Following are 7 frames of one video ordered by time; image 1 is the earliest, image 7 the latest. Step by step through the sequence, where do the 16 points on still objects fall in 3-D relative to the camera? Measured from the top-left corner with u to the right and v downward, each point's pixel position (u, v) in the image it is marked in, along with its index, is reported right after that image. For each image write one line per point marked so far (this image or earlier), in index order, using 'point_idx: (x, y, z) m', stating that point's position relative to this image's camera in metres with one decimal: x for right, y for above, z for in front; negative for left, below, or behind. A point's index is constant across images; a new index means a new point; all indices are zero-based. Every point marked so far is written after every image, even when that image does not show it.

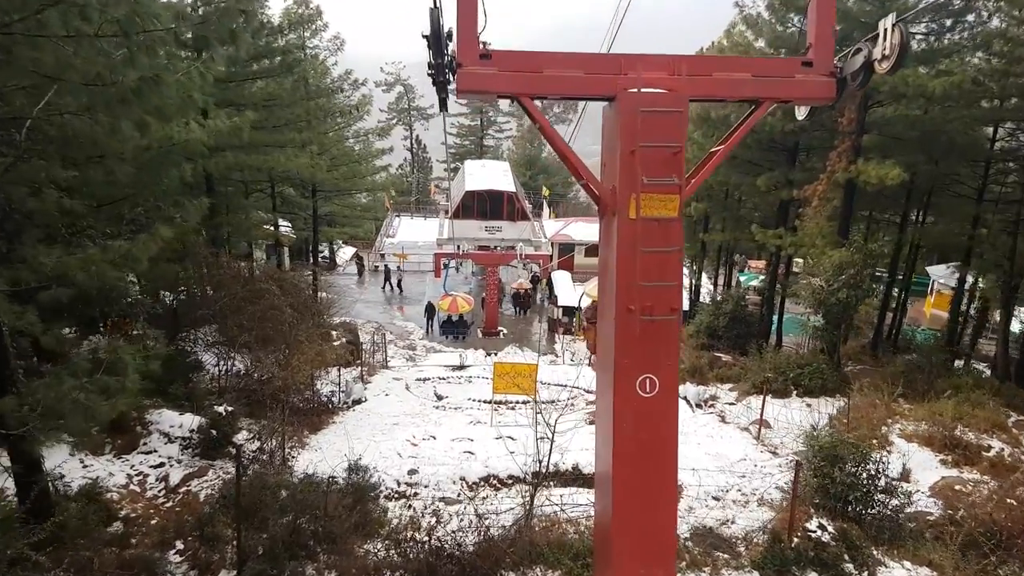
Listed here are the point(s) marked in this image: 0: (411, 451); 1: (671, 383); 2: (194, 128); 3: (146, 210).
0: (-1.3, -2.0, +9.0) m
1: (+0.9, -0.6, +4.3) m
2: (-4.1, +2.1, +9.4) m
3: (-4.4, +1.0, +8.8) m
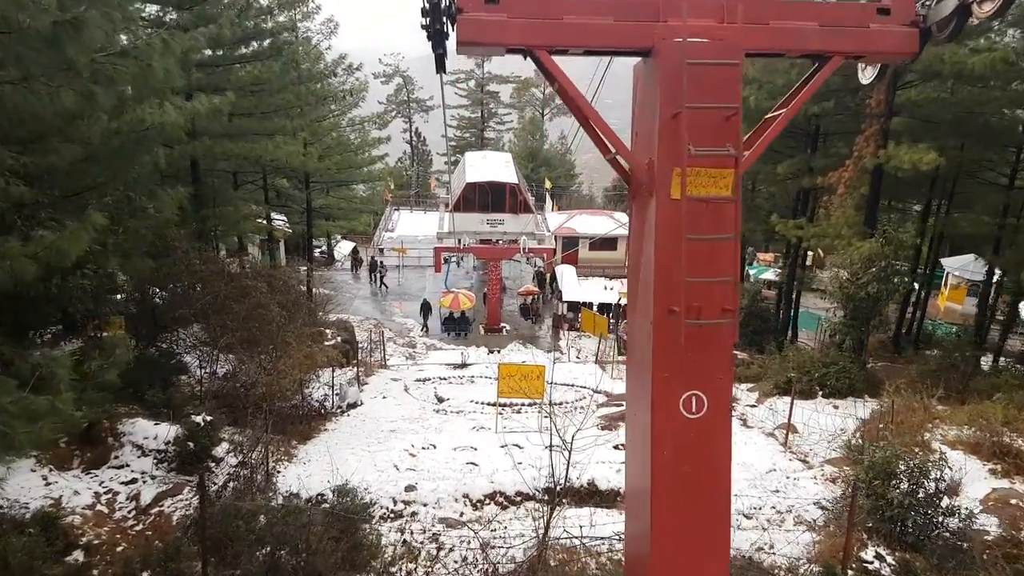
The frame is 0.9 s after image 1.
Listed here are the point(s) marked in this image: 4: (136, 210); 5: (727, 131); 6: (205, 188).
0: (-1.2, -2.0, +8.2) m
1: (+1.0, -0.6, +3.5) m
2: (-4.1, +2.1, +8.6) m
3: (-4.4, +1.0, +8.0) m
4: (-4.3, +0.9, +8.3) m
5: (+1.0, +0.7, +3.3) m
6: (-5.6, +1.8, +13.2) m
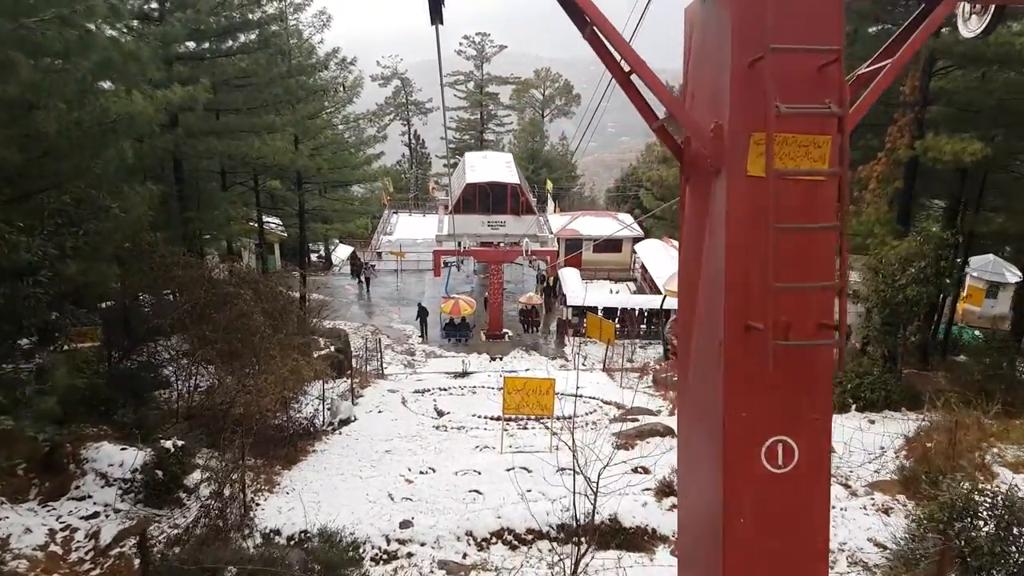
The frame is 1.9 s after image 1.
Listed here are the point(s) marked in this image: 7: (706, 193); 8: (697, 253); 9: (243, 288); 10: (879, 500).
0: (-1.1, -2.1, +7.3) m
1: (+1.1, -0.6, +2.6) m
2: (-4.0, +2.0, +7.7) m
3: (-4.3, +0.9, +7.1) m
4: (-4.2, +0.8, +7.4) m
5: (+1.1, +0.7, +2.5) m
6: (-5.5, +1.7, +12.3) m
7: (+0.7, +0.4, +2.7) m
8: (+0.7, +0.1, +2.8) m
9: (-3.5, 0.0, +9.3) m
10: (+3.6, -2.1, +7.1) m
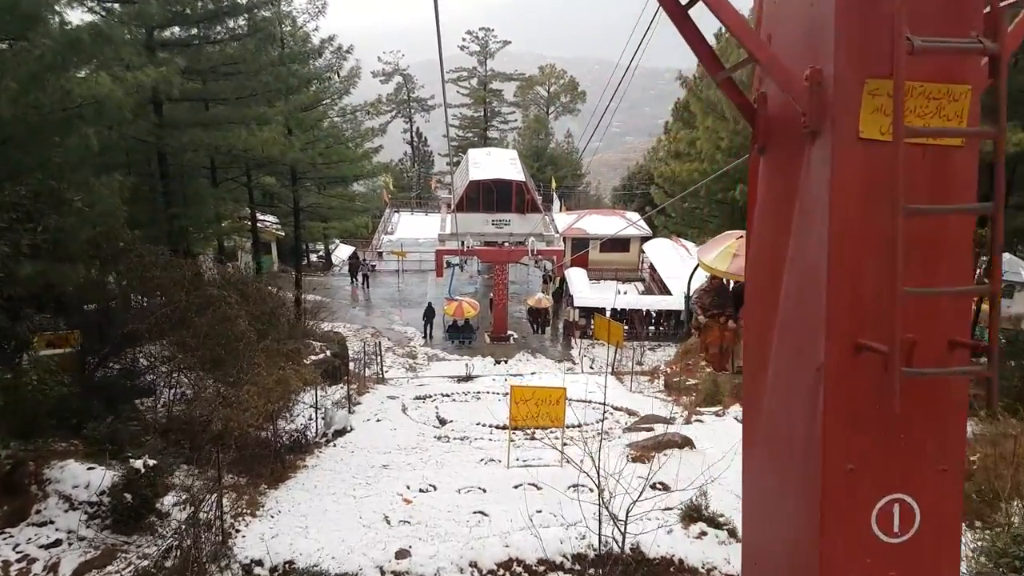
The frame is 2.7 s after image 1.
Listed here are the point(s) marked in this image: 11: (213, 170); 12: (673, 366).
0: (-1.0, -2.1, +6.6) m
1: (+1.1, -0.6, +1.9) m
2: (-3.9, +2.0, +7.0) m
3: (-4.2, +0.9, +6.4) m
4: (-4.2, +0.8, +6.7) m
5: (+1.1, +0.7, +1.8) m
6: (-5.4, +1.7, +11.7) m
7: (+0.8, +0.3, +2.0) m
8: (+0.8, +0.1, +2.1) m
9: (-3.4, 0.0, +8.6) m
10: (+3.7, -2.1, +6.4) m
11: (-5.7, +2.3, +13.9) m
12: (+3.6, -1.7, +16.1) m
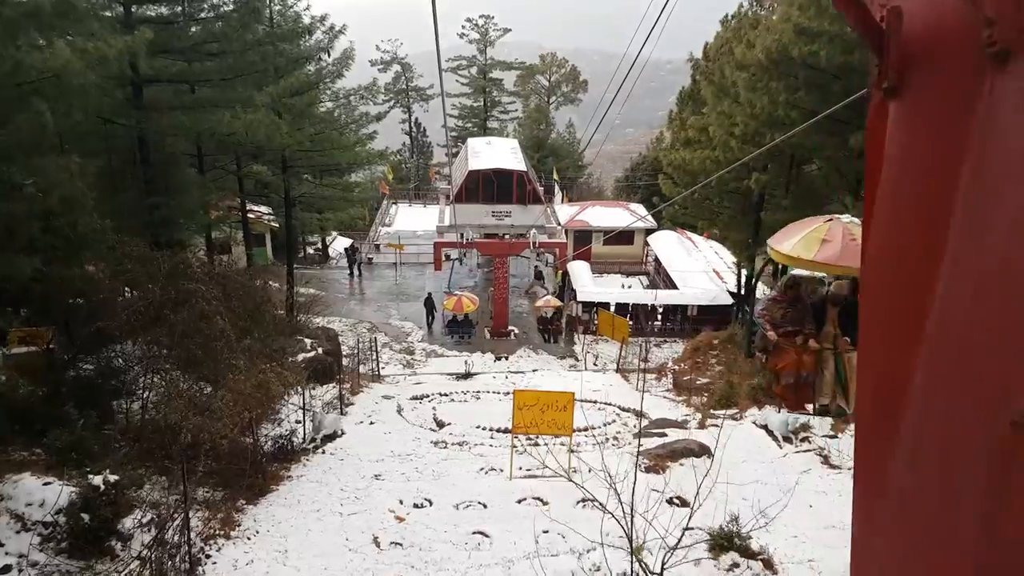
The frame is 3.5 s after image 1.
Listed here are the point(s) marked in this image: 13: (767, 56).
0: (-1.0, -2.0, +6.0) m
1: (+1.2, -0.6, +1.3) m
2: (-3.9, +2.1, +6.3) m
3: (-4.2, +0.9, +5.8) m
4: (-4.1, +0.8, +6.0) m
5: (+1.2, +0.7, +1.1) m
6: (-5.4, +1.8, +11.0) m
7: (+0.8, +0.3, +1.3) m
8: (+0.8, +0.1, +1.5) m
9: (-3.4, 0.0, +7.9) m
10: (+3.7, -2.1, +5.8) m
11: (-5.7, +2.4, +13.2) m
12: (+3.6, -1.6, +15.4) m
13: (+4.0, +3.6, +11.4) m
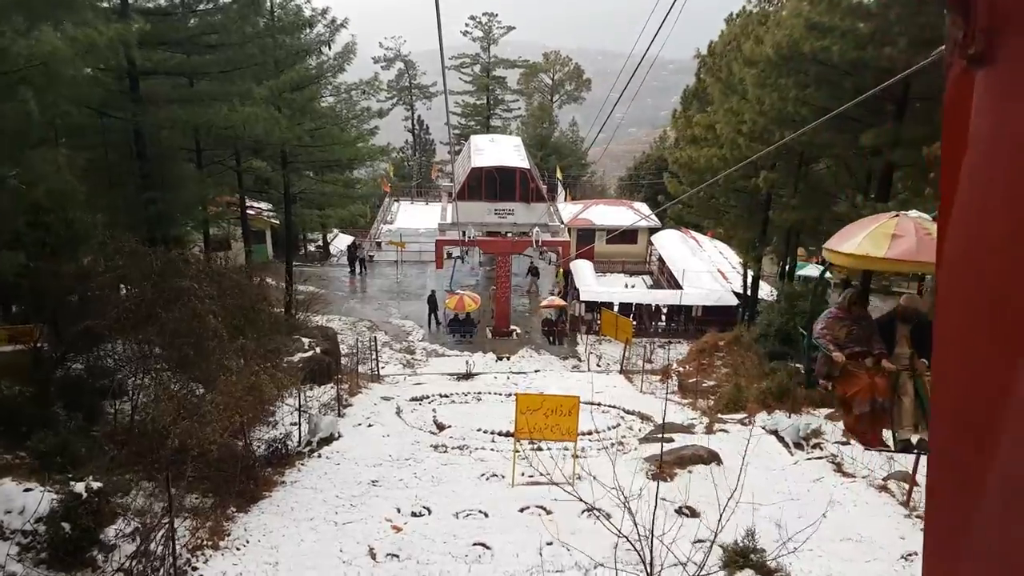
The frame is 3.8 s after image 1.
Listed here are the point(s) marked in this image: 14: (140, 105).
0: (-0.9, -2.0, +5.7) m
1: (+1.2, -0.6, +1.0) m
2: (-3.8, +2.1, +6.1) m
3: (-4.2, +0.9, +5.5) m
4: (-4.1, +0.9, +5.8) m
5: (+1.2, +0.7, +0.8) m
6: (-5.4, +1.8, +10.7) m
7: (+0.8, +0.3, +1.0) m
8: (+0.8, +0.1, +1.2) m
9: (-3.3, +0.1, +7.7) m
10: (+3.7, -2.1, +5.5) m
11: (-5.6, +2.4, +12.9) m
12: (+3.6, -1.6, +15.2) m
13: (+4.1, +3.6, +11.1) m
14: (-5.2, +2.5, +10.0) m
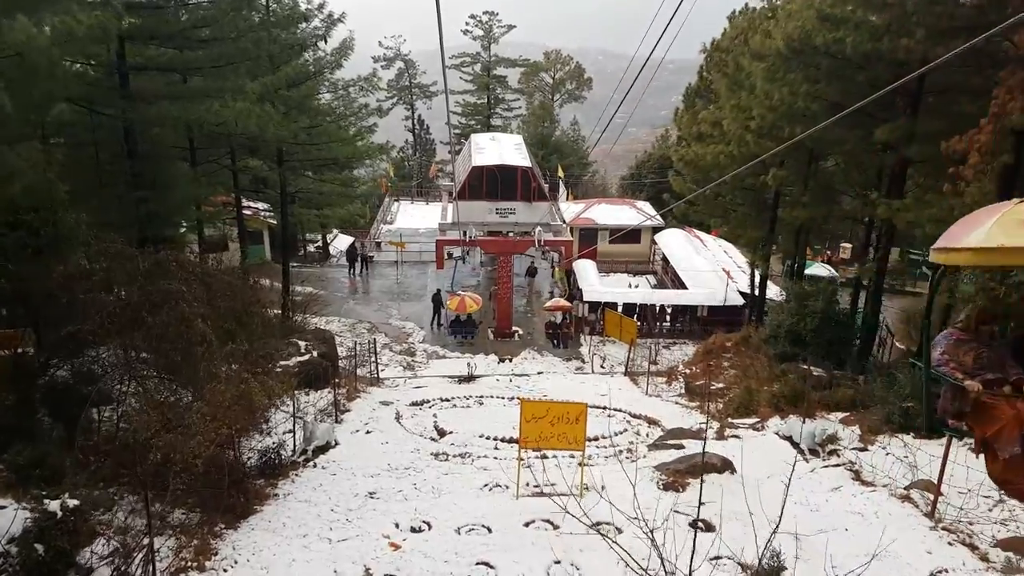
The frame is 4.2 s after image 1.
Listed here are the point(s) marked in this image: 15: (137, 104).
0: (-0.9, -2.1, +5.3) m
1: (+1.2, -0.6, +0.6) m
2: (-3.8, +2.0, +5.7) m
3: (-4.1, +0.9, +5.1) m
4: (-4.1, +0.8, +5.4) m
5: (+1.2, +0.6, +0.4) m
6: (-5.3, +1.8, +10.4) m
7: (+0.9, +0.3, +0.7) m
8: (+0.9, +0.1, +0.8) m
9: (-3.3, 0.0, +7.3) m
10: (+3.8, -2.1, +5.1) m
11: (-5.6, +2.4, +12.6) m
12: (+3.7, -1.6, +14.8) m
13: (+4.1, +3.6, +10.7) m
14: (-5.1, +2.5, +9.7) m
15: (-5.0, +2.5, +9.6) m
